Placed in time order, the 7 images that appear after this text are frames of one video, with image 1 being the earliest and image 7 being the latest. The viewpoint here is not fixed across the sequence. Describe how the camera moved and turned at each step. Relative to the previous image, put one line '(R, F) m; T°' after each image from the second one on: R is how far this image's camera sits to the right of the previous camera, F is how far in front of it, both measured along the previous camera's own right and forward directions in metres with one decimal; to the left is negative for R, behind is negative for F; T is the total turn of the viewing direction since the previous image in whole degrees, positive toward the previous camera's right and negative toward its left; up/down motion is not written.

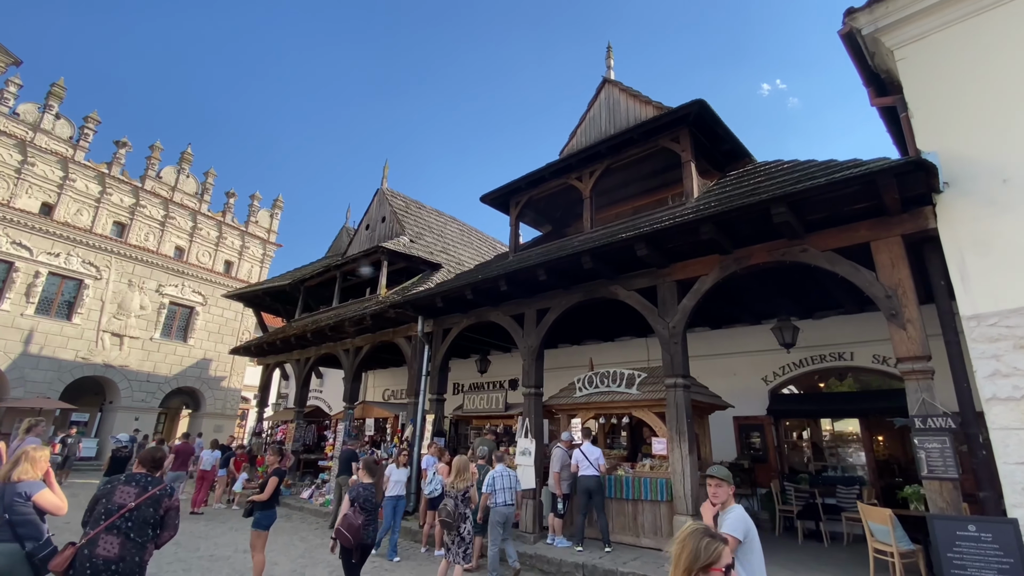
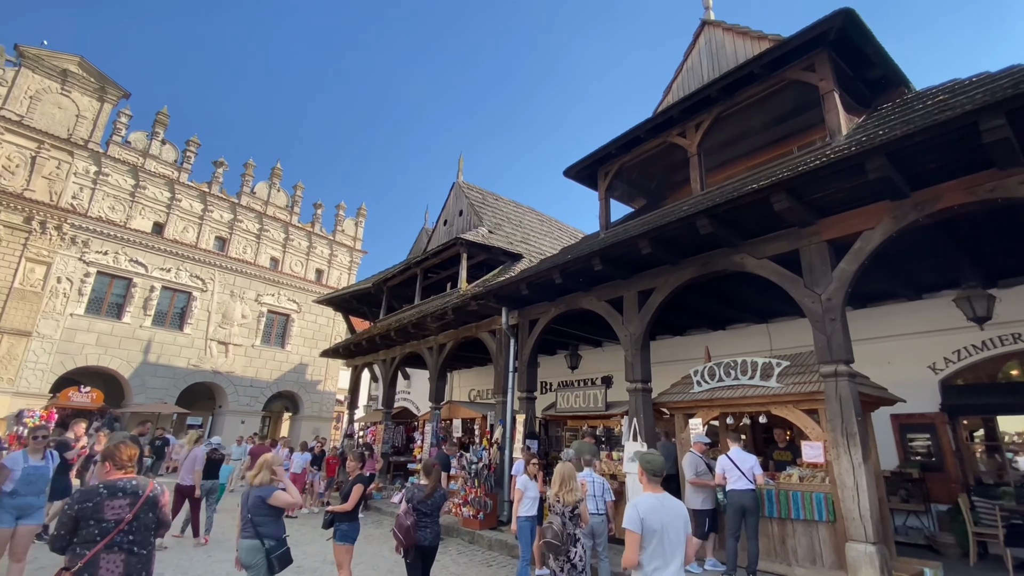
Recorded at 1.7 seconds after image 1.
(-0.3, +1.1) m; -9°
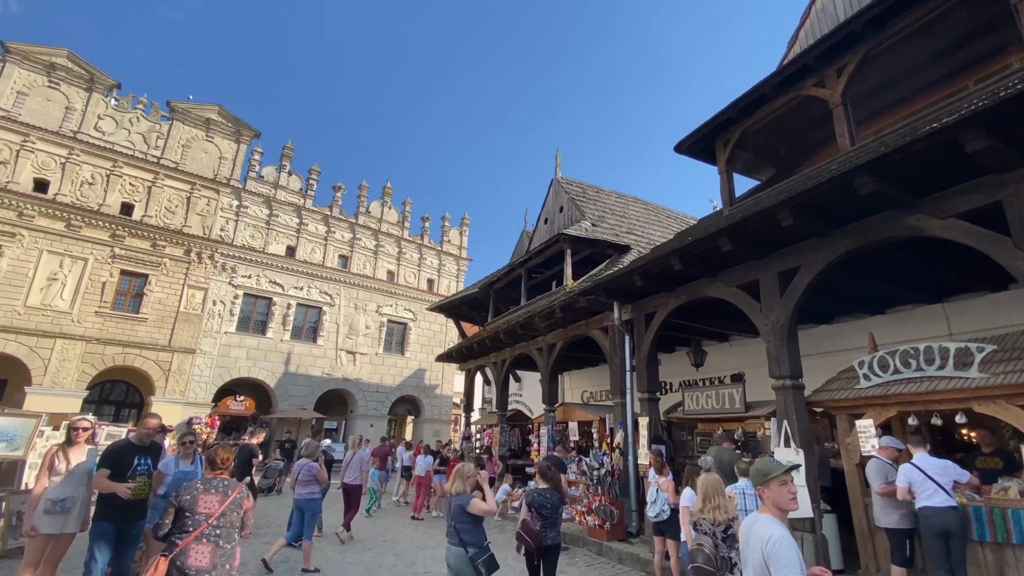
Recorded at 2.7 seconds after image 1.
(-0.1, +0.4) m; -12°
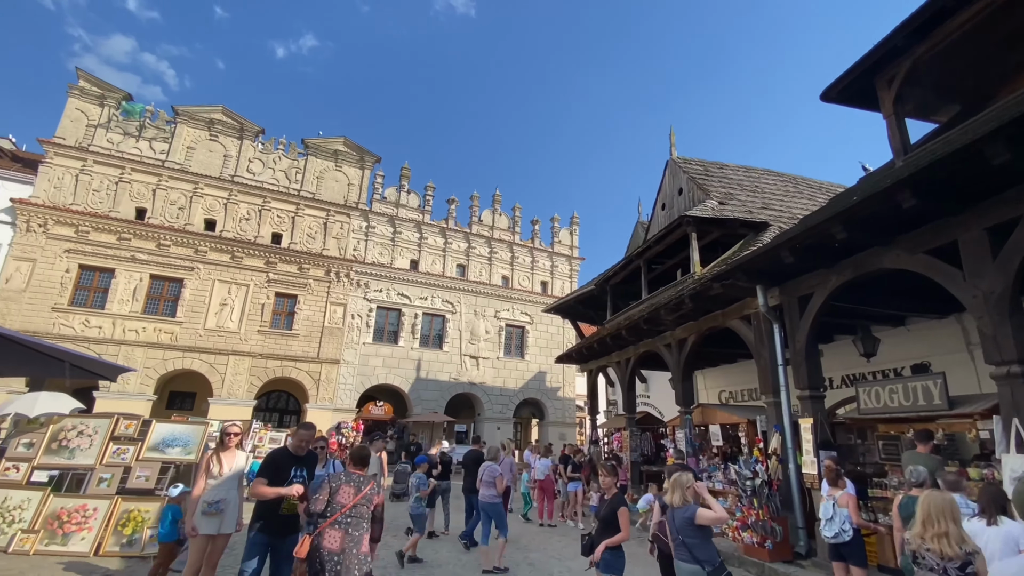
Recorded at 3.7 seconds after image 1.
(-0.1, +0.4) m; -13°
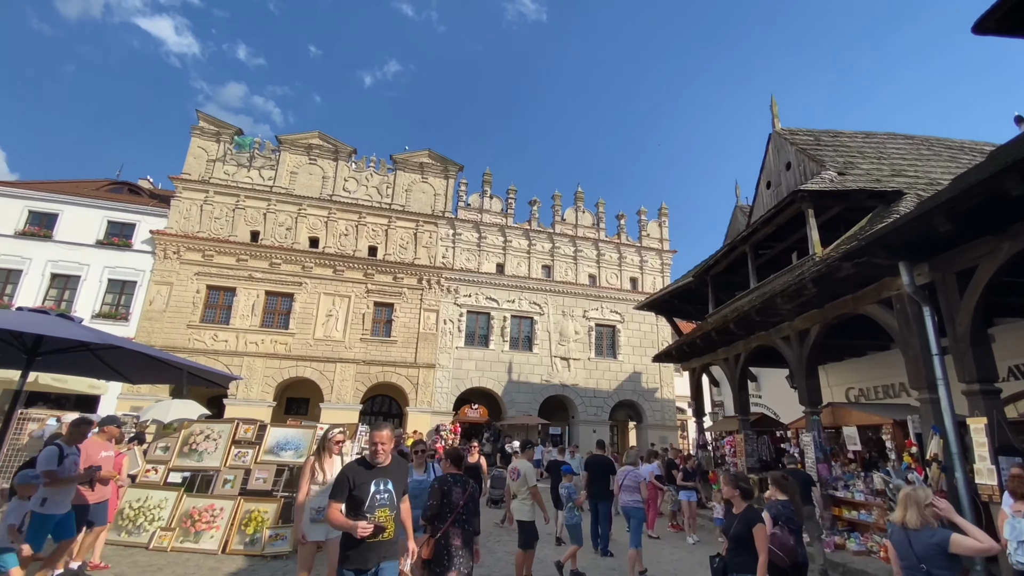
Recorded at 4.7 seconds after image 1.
(-0.1, +0.3) m; -10°
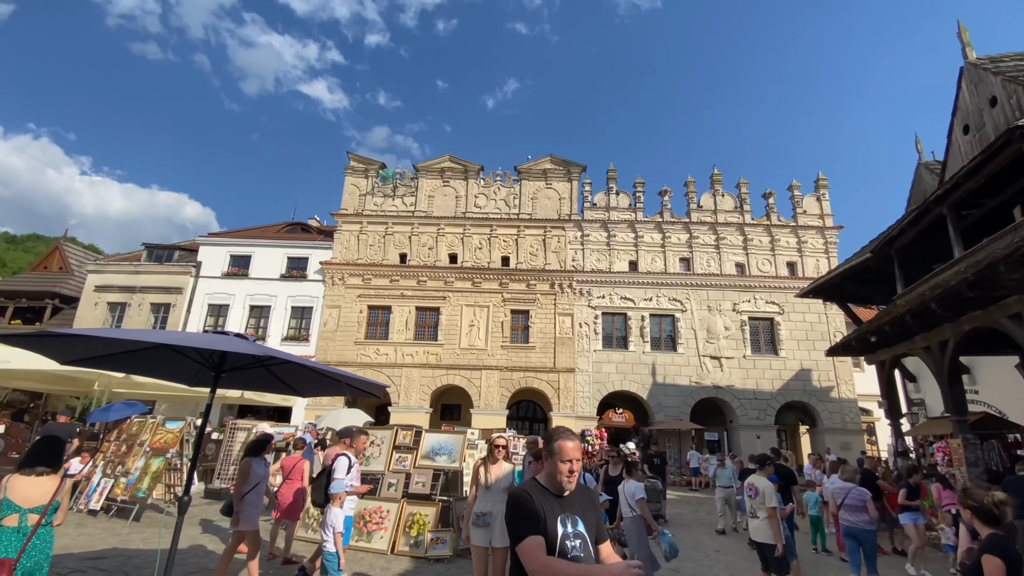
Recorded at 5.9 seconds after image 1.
(0.0, +0.2) m; -15°
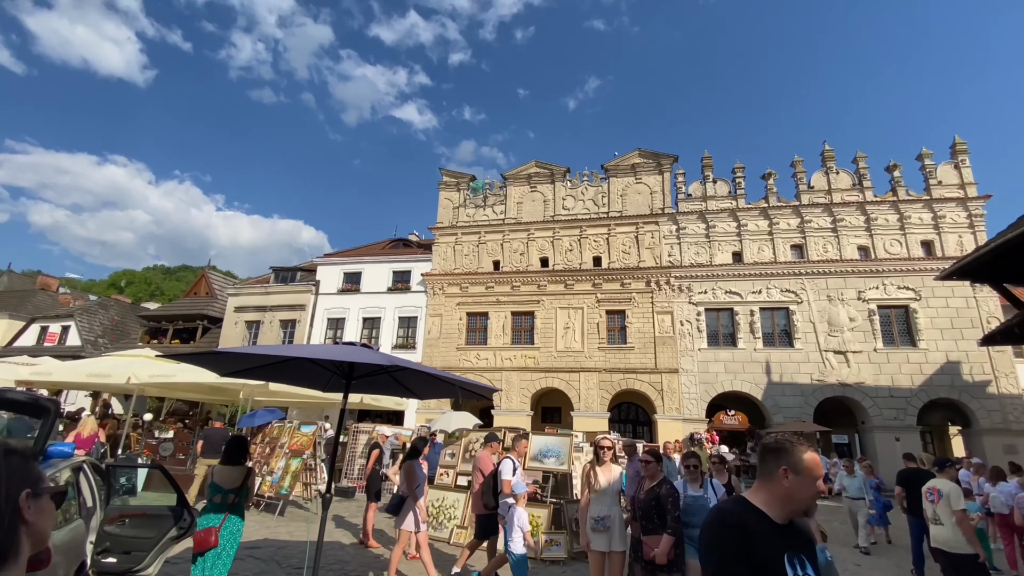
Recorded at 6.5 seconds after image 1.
(-0.1, 0.0) m; -10°
